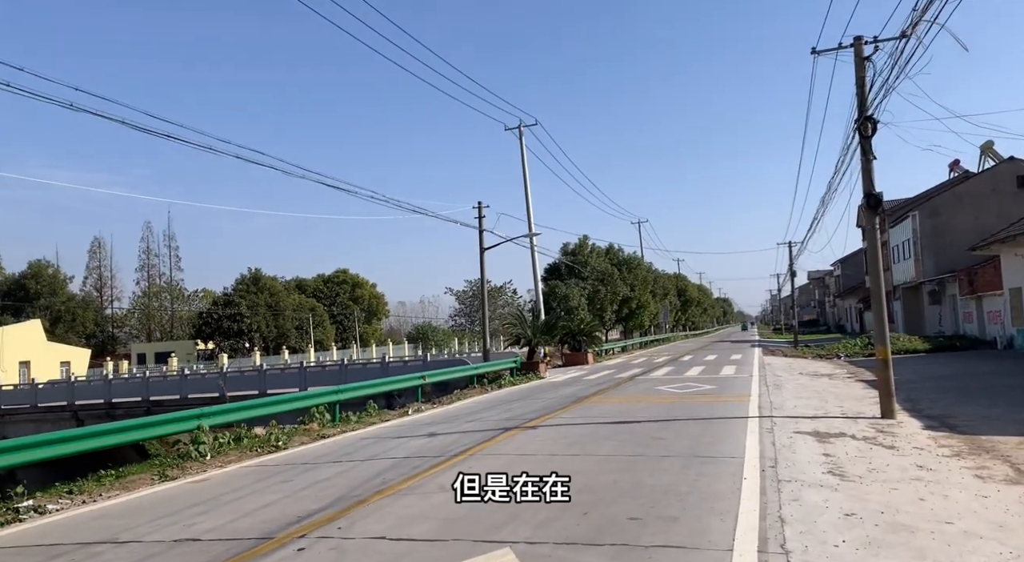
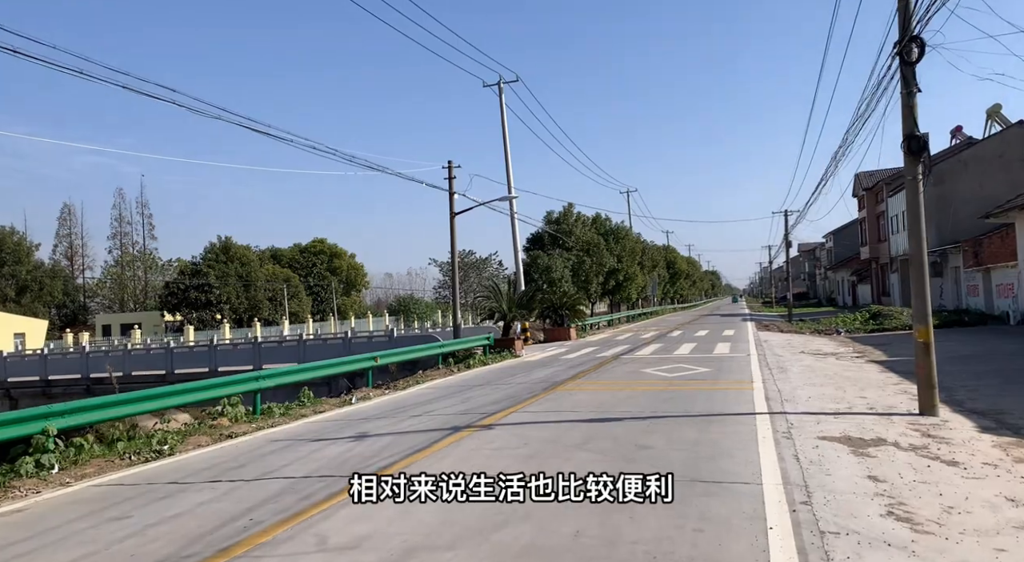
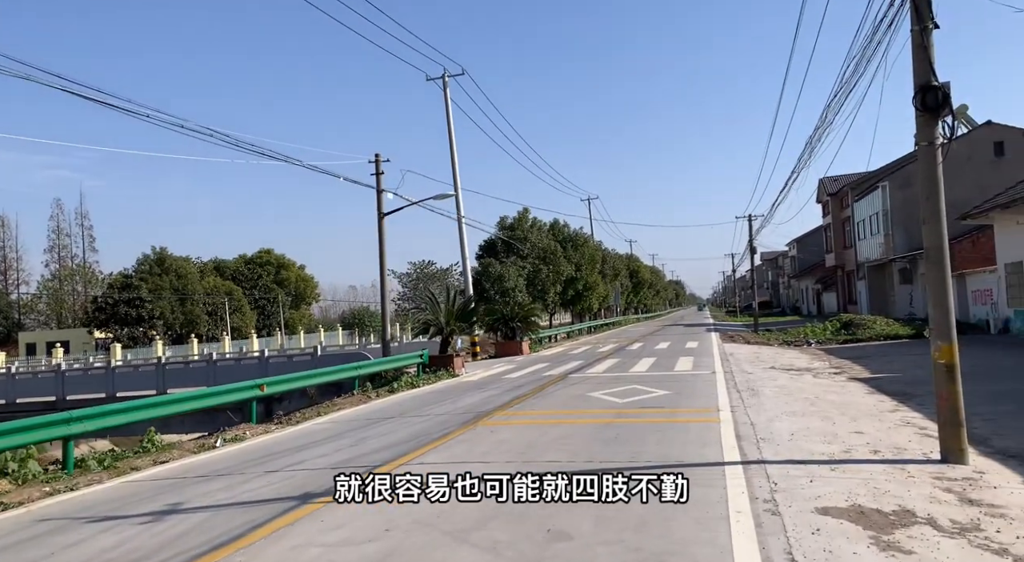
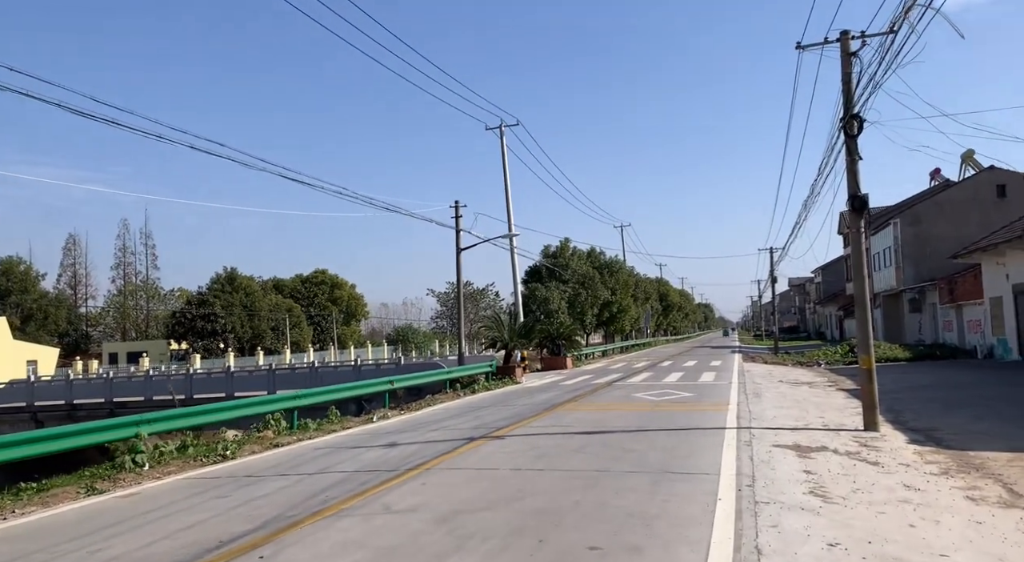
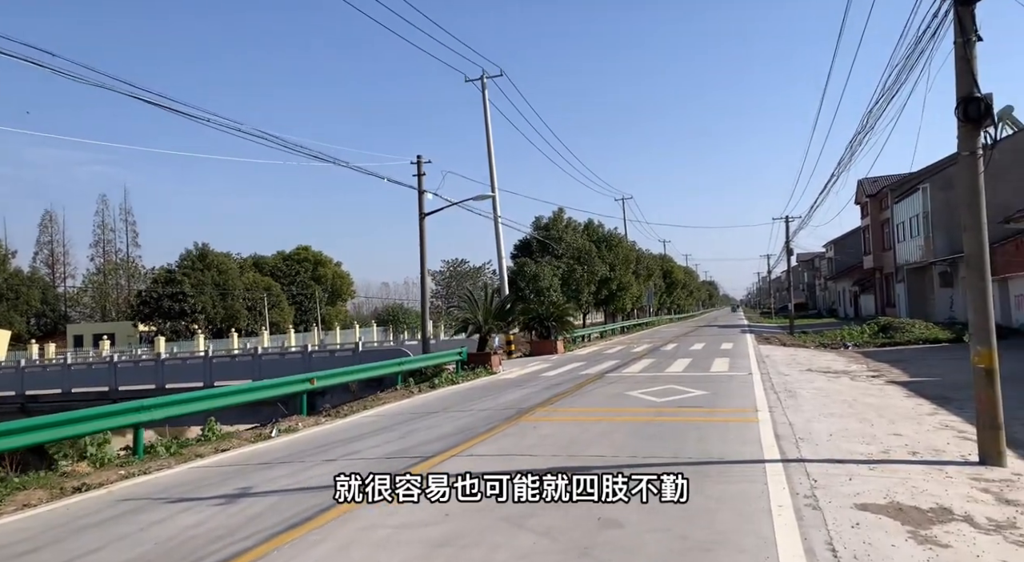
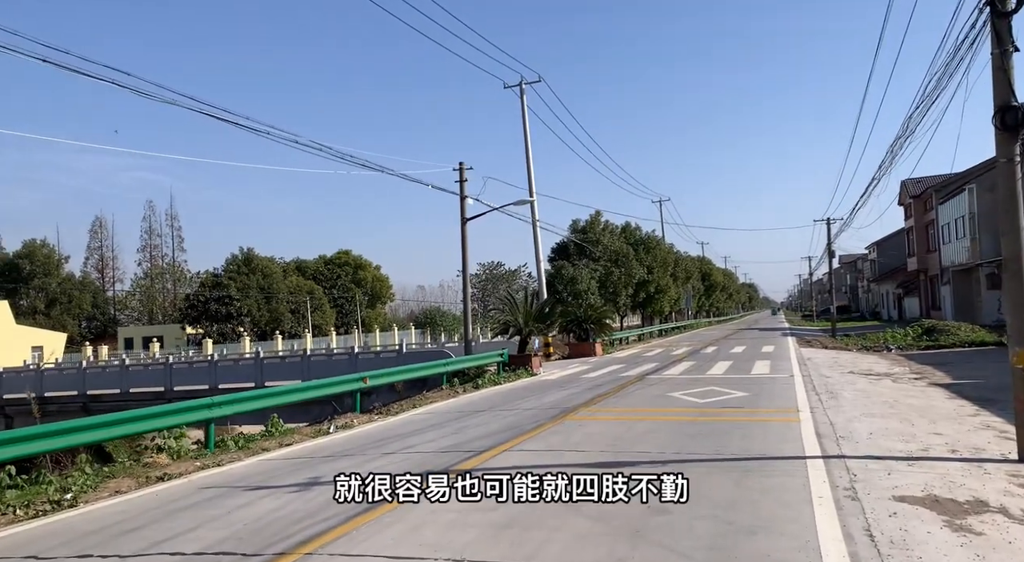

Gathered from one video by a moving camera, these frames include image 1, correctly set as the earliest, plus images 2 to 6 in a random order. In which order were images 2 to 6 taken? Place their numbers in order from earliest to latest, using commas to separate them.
4, 2, 6, 5, 3
